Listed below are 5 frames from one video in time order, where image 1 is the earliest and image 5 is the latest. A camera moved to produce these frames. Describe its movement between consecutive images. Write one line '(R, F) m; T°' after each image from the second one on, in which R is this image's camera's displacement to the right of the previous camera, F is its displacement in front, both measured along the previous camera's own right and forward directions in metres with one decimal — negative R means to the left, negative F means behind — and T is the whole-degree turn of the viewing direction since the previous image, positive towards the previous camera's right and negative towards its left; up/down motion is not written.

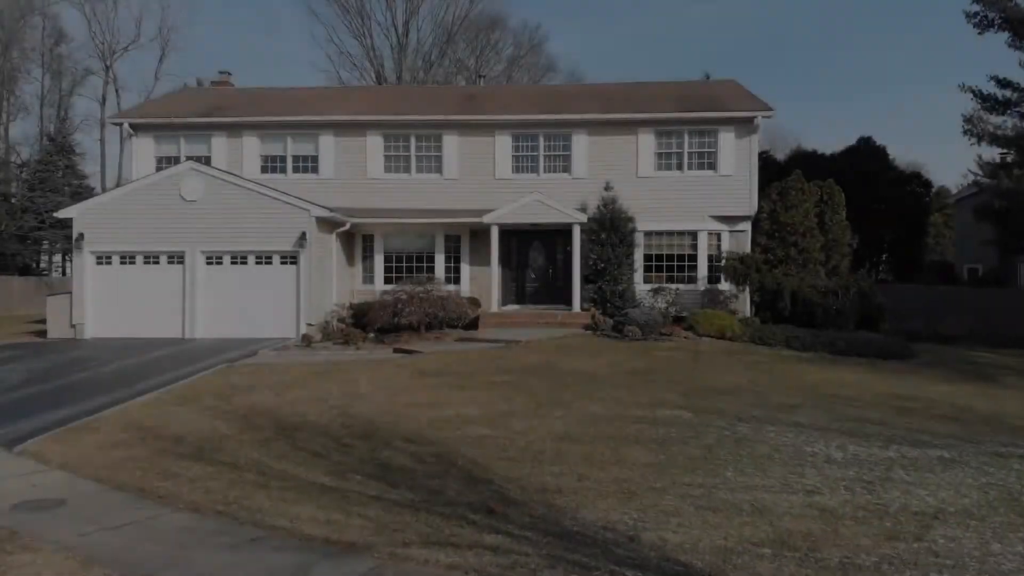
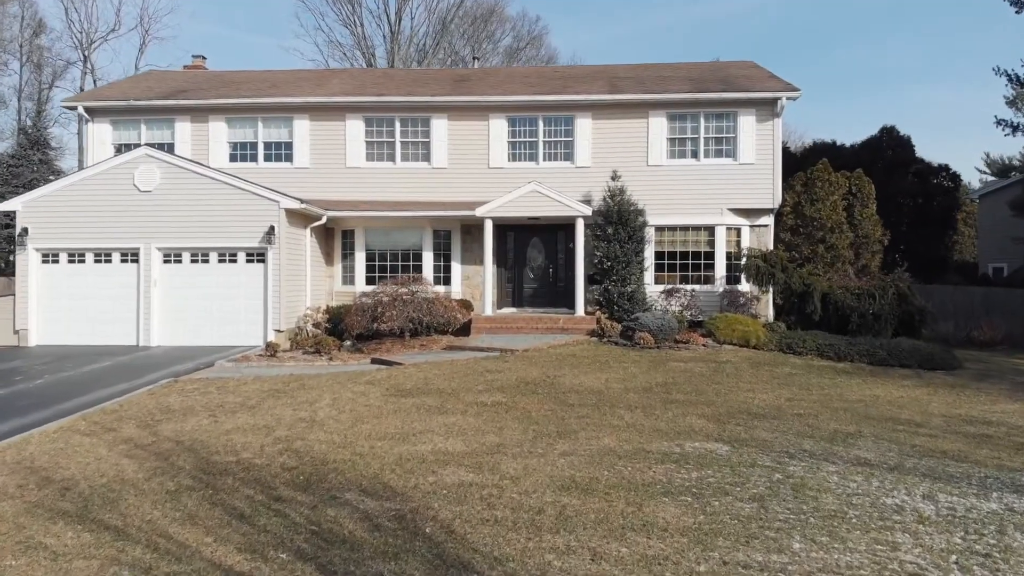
(+0.3, +2.0) m; 0°
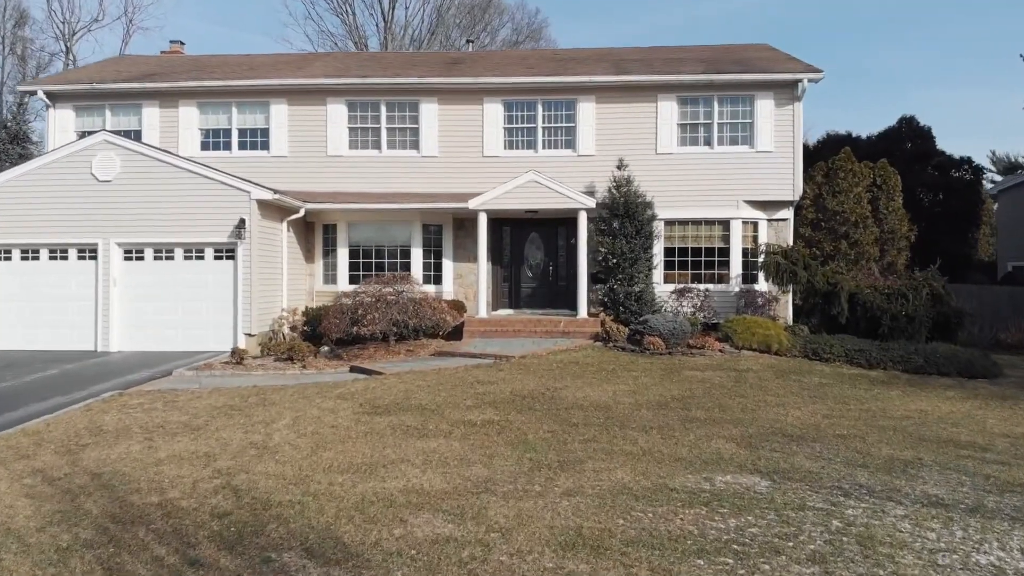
(+0.2, +1.5) m; 0°
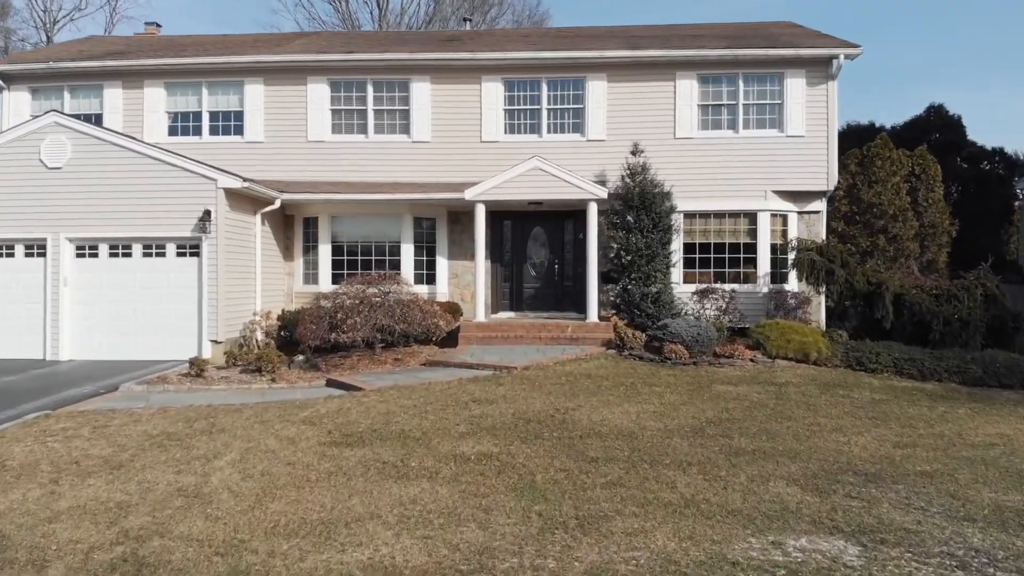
(-0.1, +1.6) m; 0°
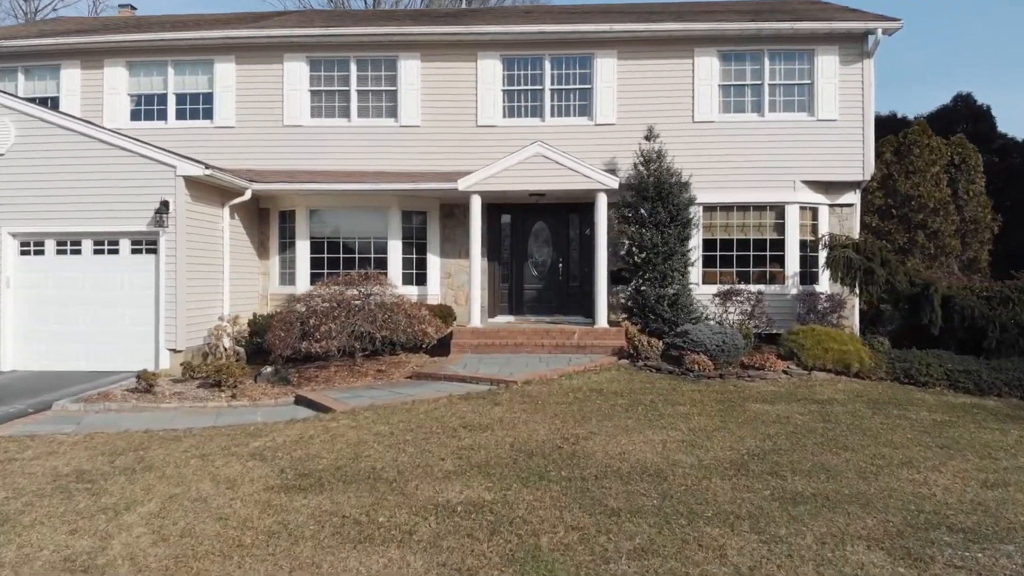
(+0.1, +1.4) m; 0°
